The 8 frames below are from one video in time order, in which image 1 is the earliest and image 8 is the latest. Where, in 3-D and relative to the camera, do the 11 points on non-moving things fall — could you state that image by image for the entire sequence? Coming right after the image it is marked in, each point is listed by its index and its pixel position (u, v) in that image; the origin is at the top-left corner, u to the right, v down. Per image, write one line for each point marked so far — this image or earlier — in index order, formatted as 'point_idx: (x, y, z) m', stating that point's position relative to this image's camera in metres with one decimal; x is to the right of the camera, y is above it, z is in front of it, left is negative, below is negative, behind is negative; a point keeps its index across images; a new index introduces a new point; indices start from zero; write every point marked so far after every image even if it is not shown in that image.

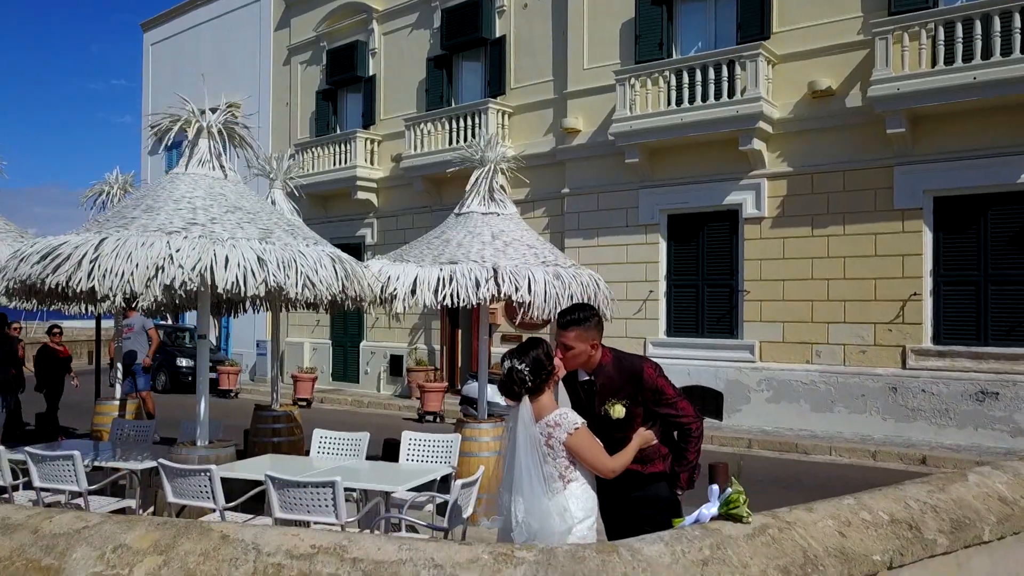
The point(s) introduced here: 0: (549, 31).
0: (+0.7, +4.8, +15.0) m
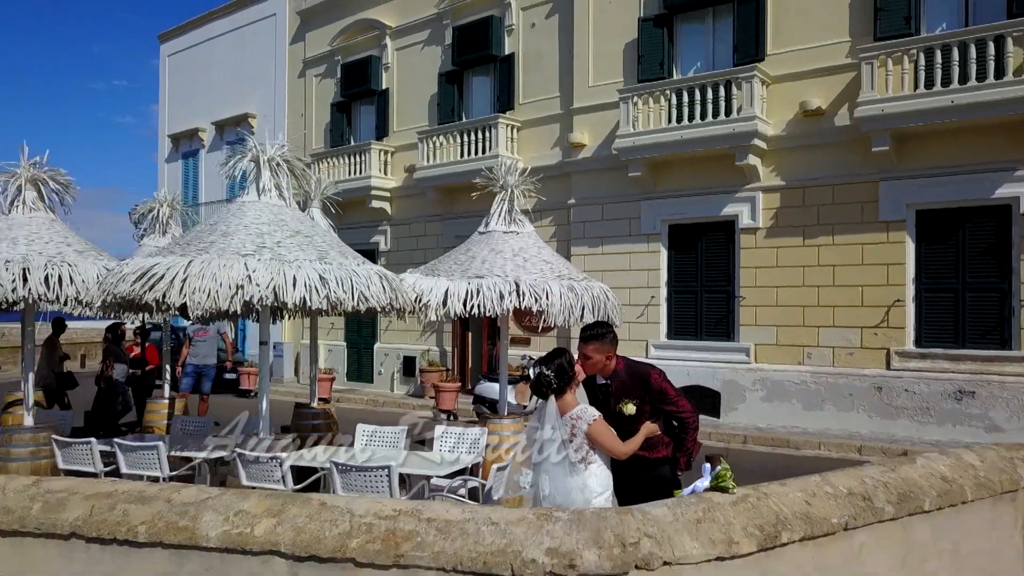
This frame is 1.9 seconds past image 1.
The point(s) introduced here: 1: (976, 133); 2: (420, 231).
0: (+0.9, +4.7, +15.8) m
1: (+6.4, +2.1, +11.2) m
2: (-2.0, +1.3, +18.3) m
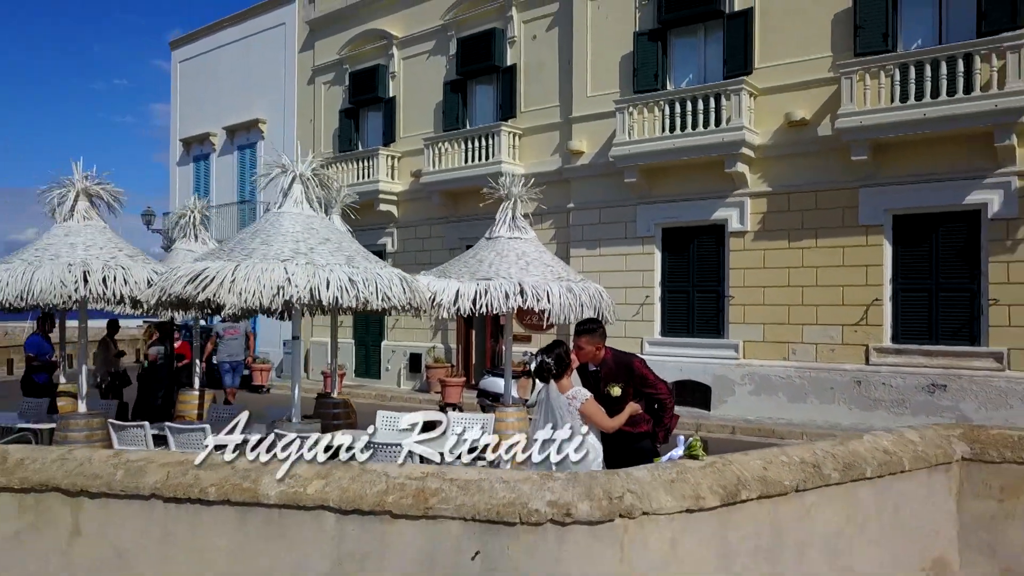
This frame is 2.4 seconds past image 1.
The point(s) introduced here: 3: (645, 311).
0: (+0.9, +4.7, +16.6) m
1: (+6.5, +2.1, +12.0) m
2: (-2.0, +1.3, +19.1) m
3: (+2.5, -0.4, +15.0) m
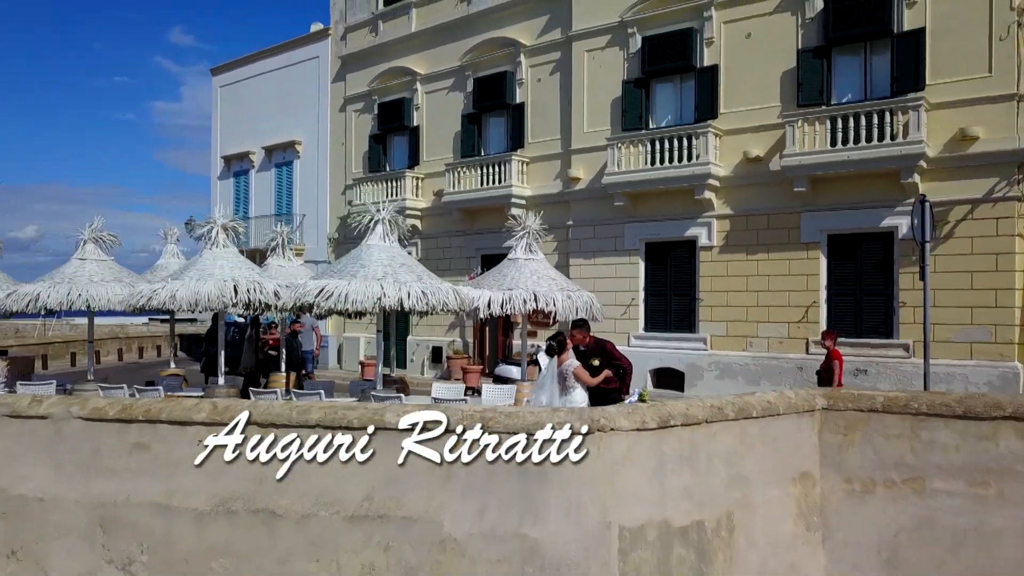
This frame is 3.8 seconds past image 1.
0: (+1.1, +4.6, +19.8) m
1: (+6.7, +2.0, +15.2) m
2: (-1.8, +1.2, +22.3) m
3: (+2.7, -0.5, +18.2) m
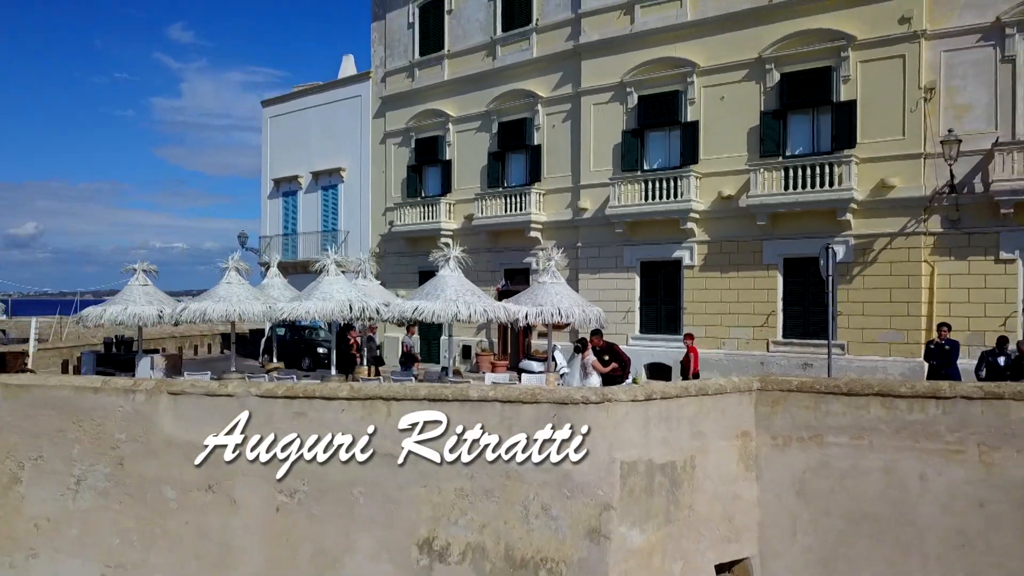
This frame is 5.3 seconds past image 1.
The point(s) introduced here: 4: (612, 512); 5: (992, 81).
0: (+1.7, +4.3, +24.1) m
1: (+7.3, +1.7, +19.5) m
2: (-1.2, +1.0, +26.6) m
3: (+3.3, -0.8, +22.5) m
4: (+1.4, -3.2, +11.6) m
5: (+10.5, +4.5, +17.6) m
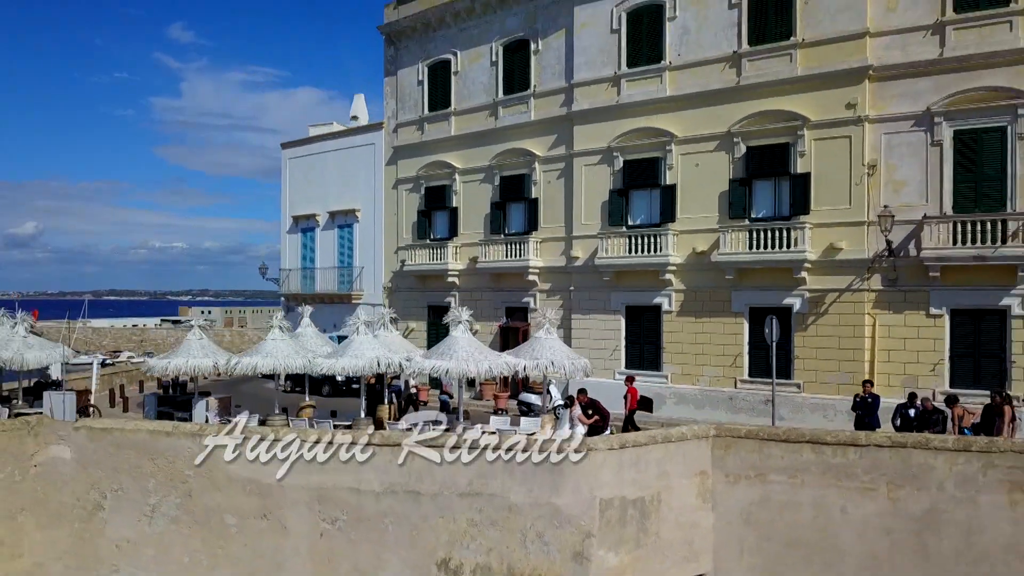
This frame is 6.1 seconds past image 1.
0: (+1.7, +3.0, +27.0) m
1: (+7.3, +0.4, +22.5) m
2: (-1.2, -0.3, +29.6) m
3: (+3.3, -2.1, +25.5) m
4: (+1.4, -4.5, +14.6) m
5: (+10.5, +3.2, +20.6) m
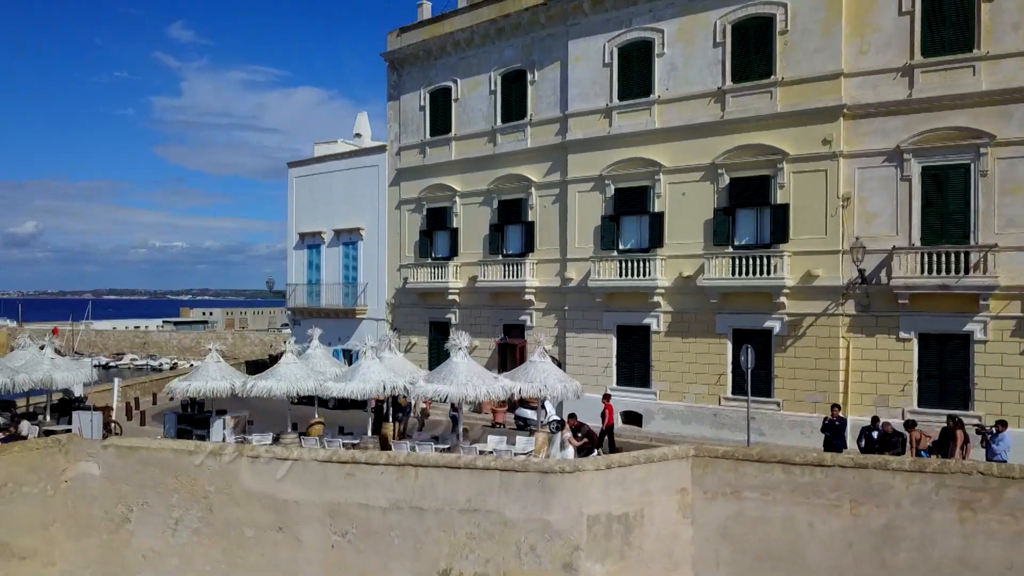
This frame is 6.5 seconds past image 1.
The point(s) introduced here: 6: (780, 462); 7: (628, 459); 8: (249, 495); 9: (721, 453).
0: (+1.6, +2.3, +28.4) m
1: (+7.2, -0.2, +23.9) m
2: (-1.3, -1.0, +31.0) m
3: (+3.2, -2.8, +26.9) m
4: (+1.3, -5.2, +16.0) m
5: (+10.4, +2.5, +22.0) m
6: (+5.5, -3.6, +16.8) m
7: (+2.4, -3.5, +16.6) m
8: (-5.8, -4.6, +18.0) m
9: (+4.5, -3.5, +17.4) m
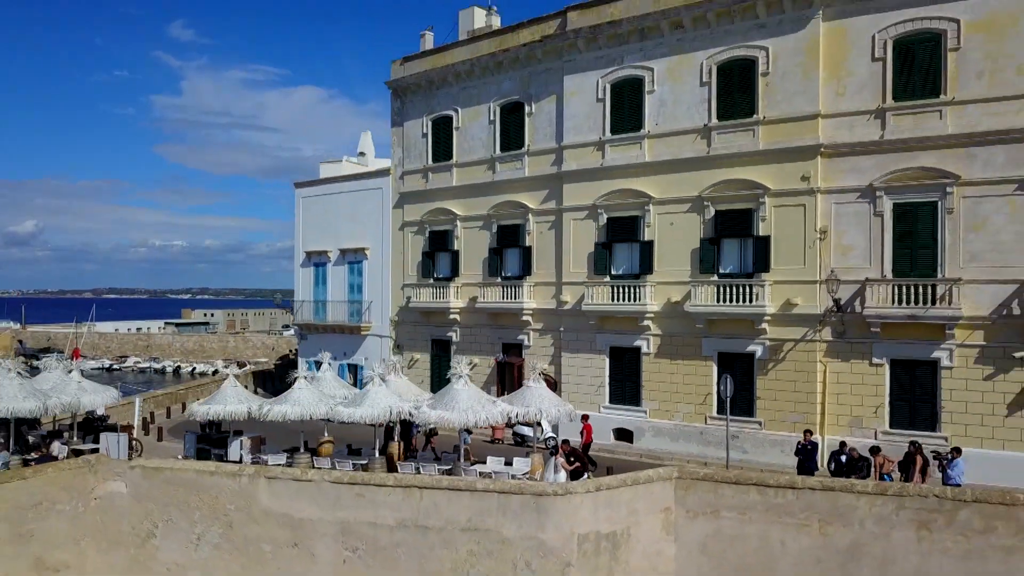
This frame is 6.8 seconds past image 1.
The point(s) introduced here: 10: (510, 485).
0: (+1.5, +1.5, +29.9) m
1: (+7.1, -1.1, +25.4) m
2: (-1.4, -1.8, +32.5) m
3: (+3.1, -3.6, +28.4) m
4: (+1.3, -6.0, +17.5) m
5: (+10.3, +1.7, +23.5) m
6: (+5.5, -4.4, +18.3) m
7: (+2.3, -4.3, +18.1) m
8: (-5.9, -5.4, +19.5) m
9: (+4.4, -4.4, +18.9) m
10: (0.0, -4.3, +17.8) m
